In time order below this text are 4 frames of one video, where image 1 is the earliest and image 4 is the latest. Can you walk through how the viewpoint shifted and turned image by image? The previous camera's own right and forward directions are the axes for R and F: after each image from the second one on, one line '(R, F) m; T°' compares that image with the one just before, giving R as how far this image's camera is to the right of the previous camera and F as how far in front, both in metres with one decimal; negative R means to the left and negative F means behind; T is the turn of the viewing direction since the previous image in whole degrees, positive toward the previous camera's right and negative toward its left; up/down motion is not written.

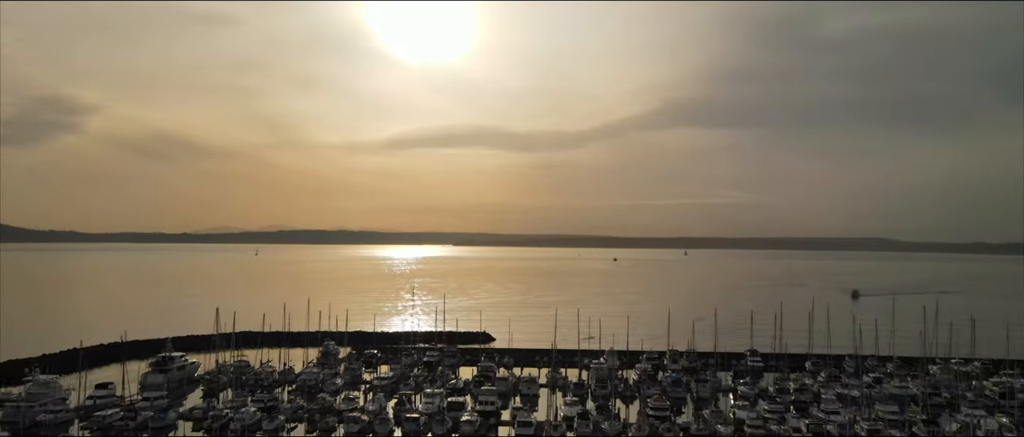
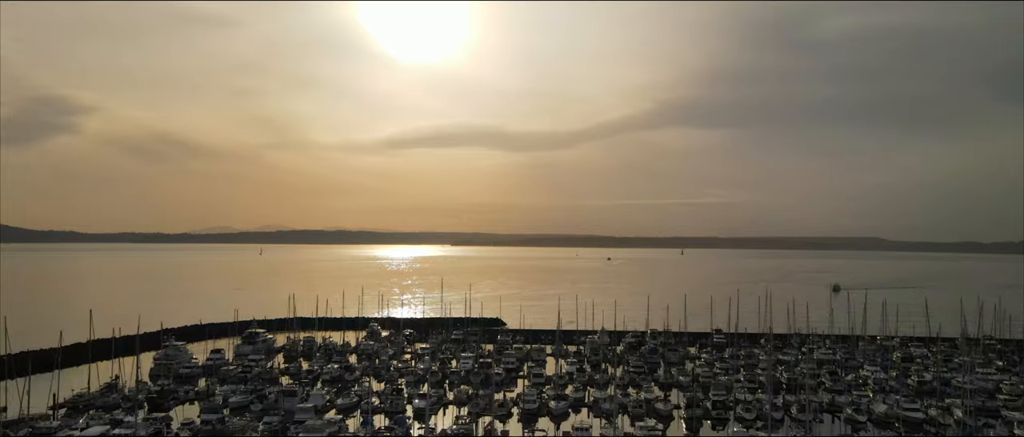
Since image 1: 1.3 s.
(-0.3, -2.3) m; 0°
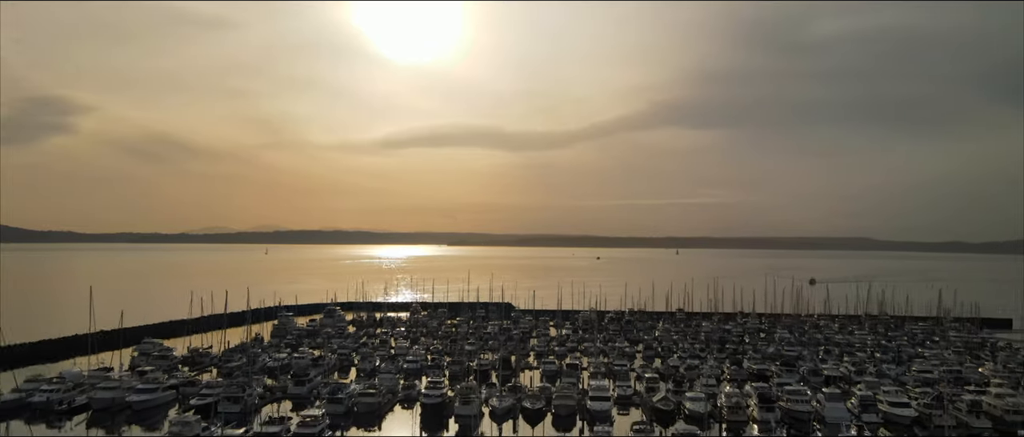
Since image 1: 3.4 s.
(+0.1, +0.7) m; 0°
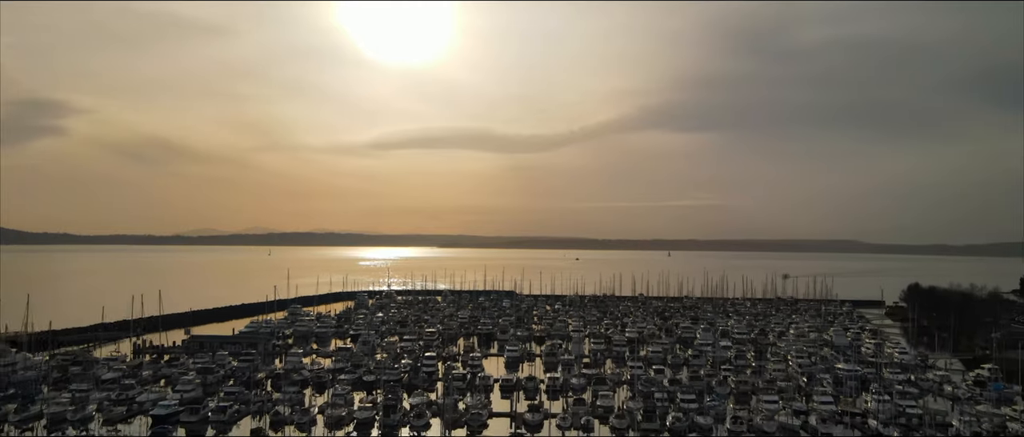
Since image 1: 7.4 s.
(0.0, -1.0) m; +1°
